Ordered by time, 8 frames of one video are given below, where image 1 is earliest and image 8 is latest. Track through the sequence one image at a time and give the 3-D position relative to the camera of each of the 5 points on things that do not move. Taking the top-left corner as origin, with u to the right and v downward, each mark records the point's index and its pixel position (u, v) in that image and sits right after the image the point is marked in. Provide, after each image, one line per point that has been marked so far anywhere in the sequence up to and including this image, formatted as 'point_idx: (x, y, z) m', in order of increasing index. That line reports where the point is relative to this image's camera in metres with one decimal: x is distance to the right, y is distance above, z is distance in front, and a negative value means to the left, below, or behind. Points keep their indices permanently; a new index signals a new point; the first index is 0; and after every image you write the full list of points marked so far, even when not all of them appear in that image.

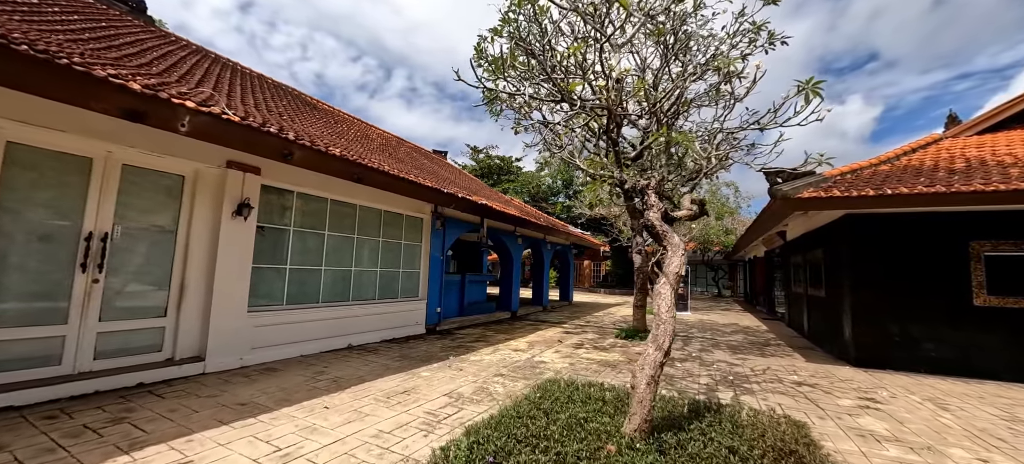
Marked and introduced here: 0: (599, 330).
0: (+2.1, -2.4, +8.7) m
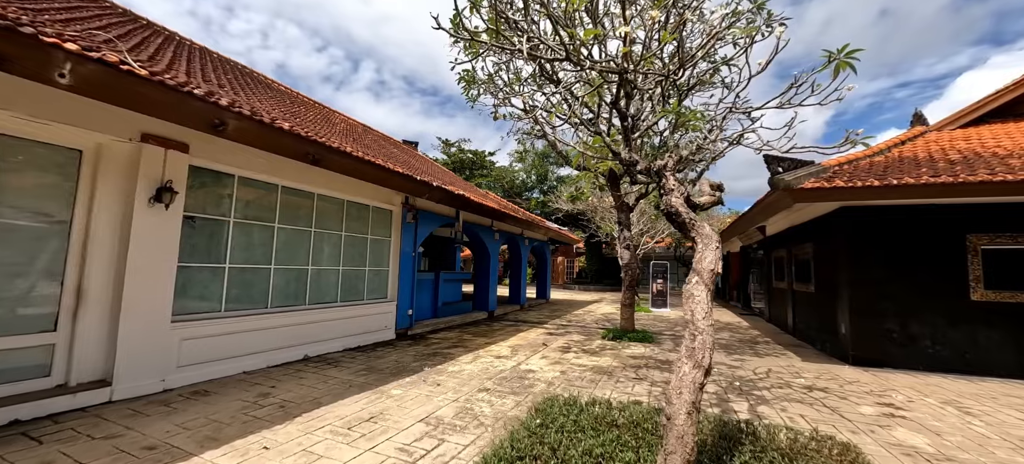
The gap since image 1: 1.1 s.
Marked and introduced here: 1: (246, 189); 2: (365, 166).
0: (+1.6, -2.3, +8.3) m
1: (-3.4, +0.6, +4.6) m
2: (-2.0, +0.9, +4.9) m
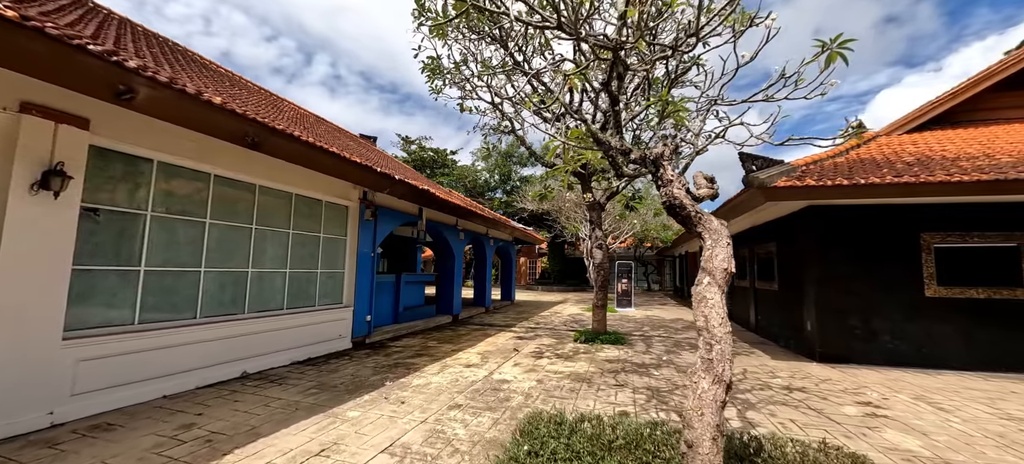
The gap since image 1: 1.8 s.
0: (+0.9, -2.3, +8.0) m
1: (-3.7, +0.6, +3.9) m
2: (-2.3, +0.9, +4.2) m
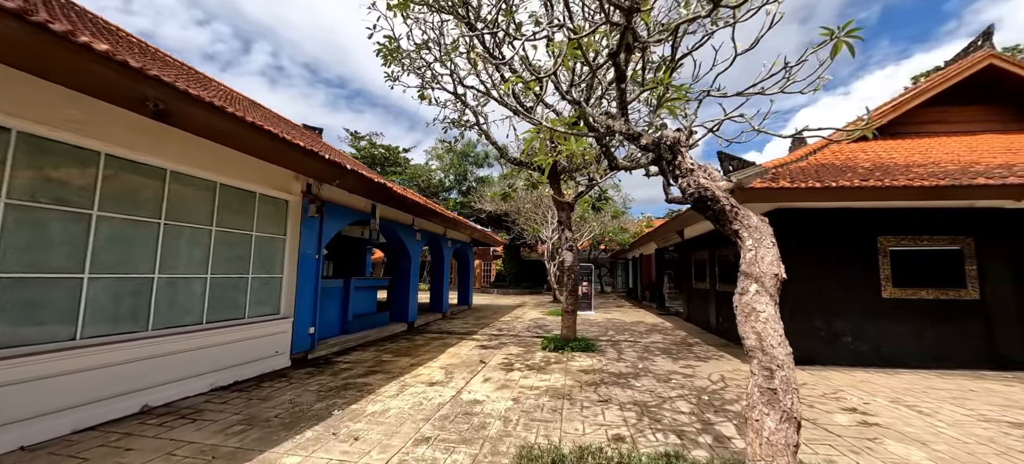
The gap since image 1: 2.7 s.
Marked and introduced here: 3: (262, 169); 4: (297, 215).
0: (+0.1, -2.3, +7.6) m
1: (-3.9, +0.6, +2.9) m
2: (-2.5, +1.0, +3.5) m
3: (-3.4, +0.9, +5.0) m
4: (-3.3, +0.3, +5.6) m
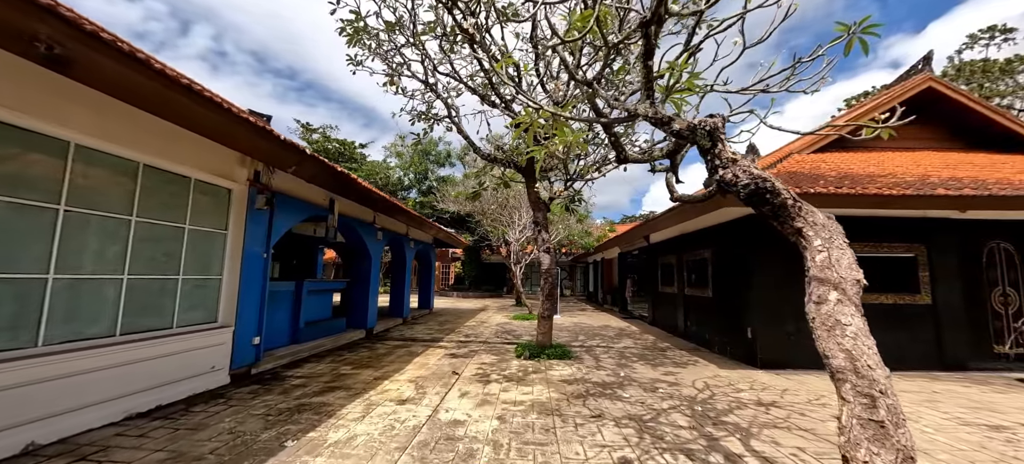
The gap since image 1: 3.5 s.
0: (-0.4, -2.3, +7.2) m
1: (-3.9, +0.8, +2.1) m
2: (-2.5, +1.0, +2.8) m
3: (-3.6, +0.9, +4.2) m
4: (-3.6, +0.3, +4.8) m
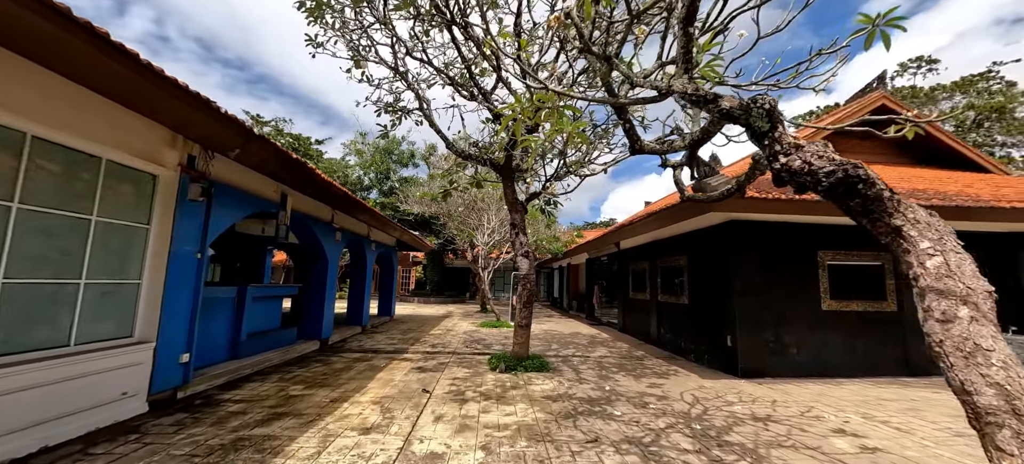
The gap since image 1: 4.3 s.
0: (-0.9, -2.3, +6.6) m
1: (-3.8, +0.8, +1.3) m
2: (-2.5, +1.1, +2.1) m
3: (-3.8, +1.0, +3.4) m
4: (-3.8, +0.4, +4.0) m
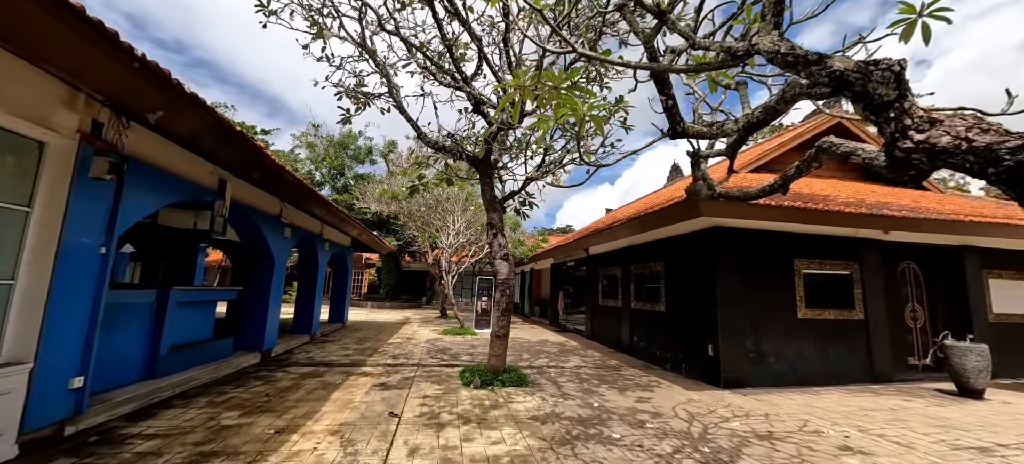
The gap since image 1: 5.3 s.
0: (-1.4, -2.3, +6.0) m
1: (-3.5, +1.0, +0.4) m
2: (-2.4, +1.2, +1.4) m
3: (-3.7, +1.1, +2.5) m
4: (-3.9, +0.5, +3.1) m
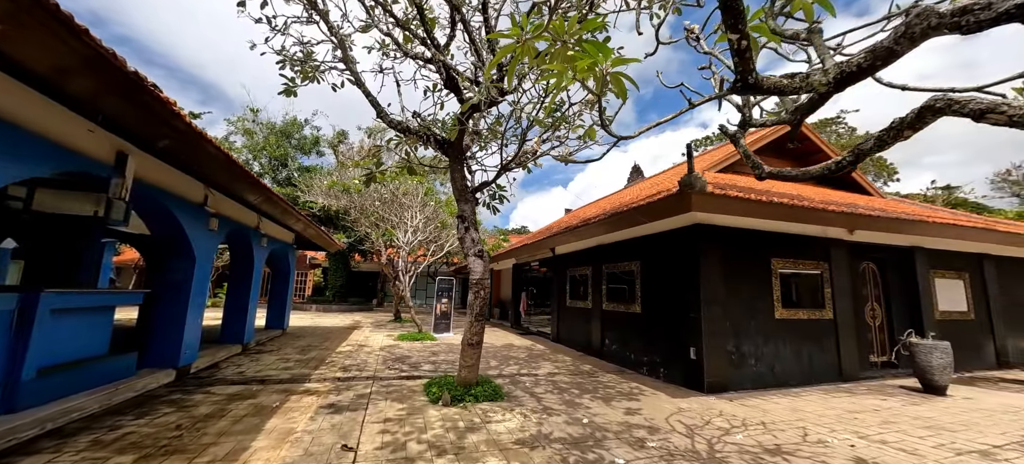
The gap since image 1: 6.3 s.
0: (-1.8, -2.3, +5.2) m
1: (-3.2, +1.1, -0.6) m
2: (-2.2, +1.3, +0.5) m
3: (-3.7, +1.2, +1.5) m
4: (-3.9, +0.6, +2.0) m
